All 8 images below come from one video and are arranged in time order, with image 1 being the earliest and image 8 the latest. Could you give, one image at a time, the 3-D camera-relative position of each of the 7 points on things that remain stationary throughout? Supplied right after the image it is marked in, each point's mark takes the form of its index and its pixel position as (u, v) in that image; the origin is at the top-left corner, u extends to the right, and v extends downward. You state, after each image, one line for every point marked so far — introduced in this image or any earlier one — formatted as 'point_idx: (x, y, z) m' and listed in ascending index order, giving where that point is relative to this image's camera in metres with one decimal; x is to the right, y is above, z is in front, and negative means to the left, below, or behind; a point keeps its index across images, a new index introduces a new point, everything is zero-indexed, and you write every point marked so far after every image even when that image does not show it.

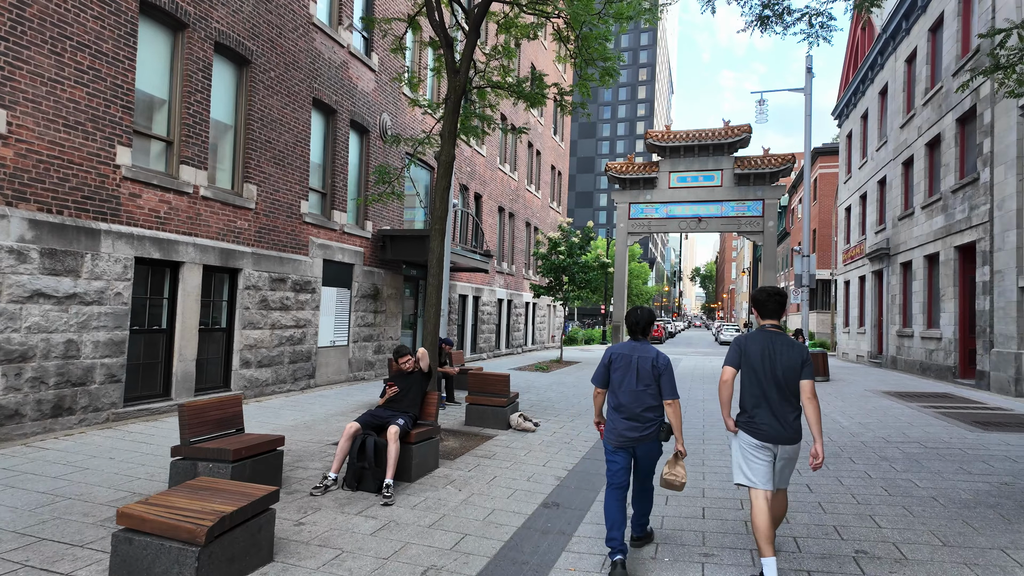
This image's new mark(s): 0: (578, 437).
0: (+1.0, -2.2, +8.6) m
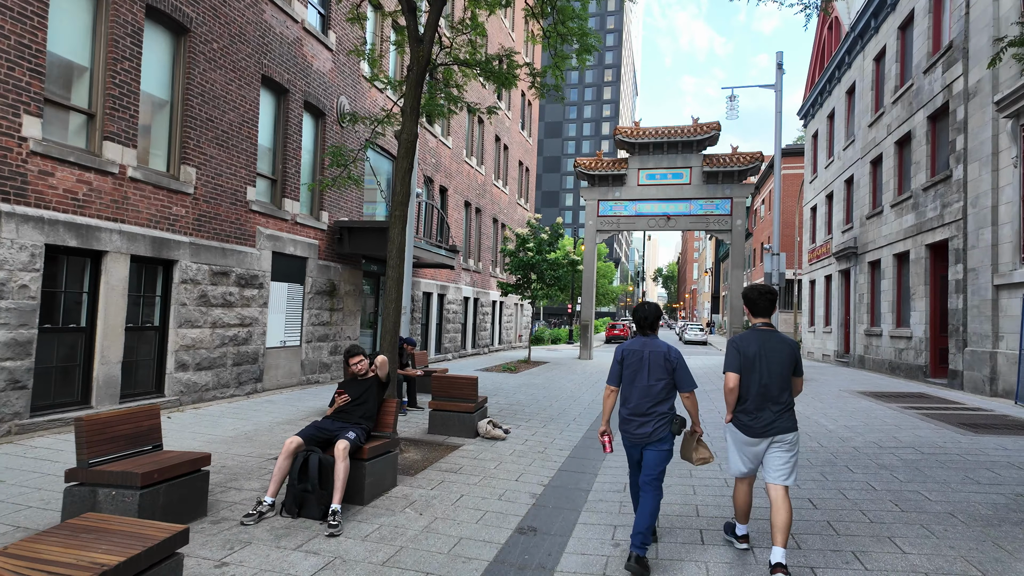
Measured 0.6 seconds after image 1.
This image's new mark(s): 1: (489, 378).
0: (+0.6, -2.1, +7.9) m
1: (-0.6, -2.3, +15.2) m
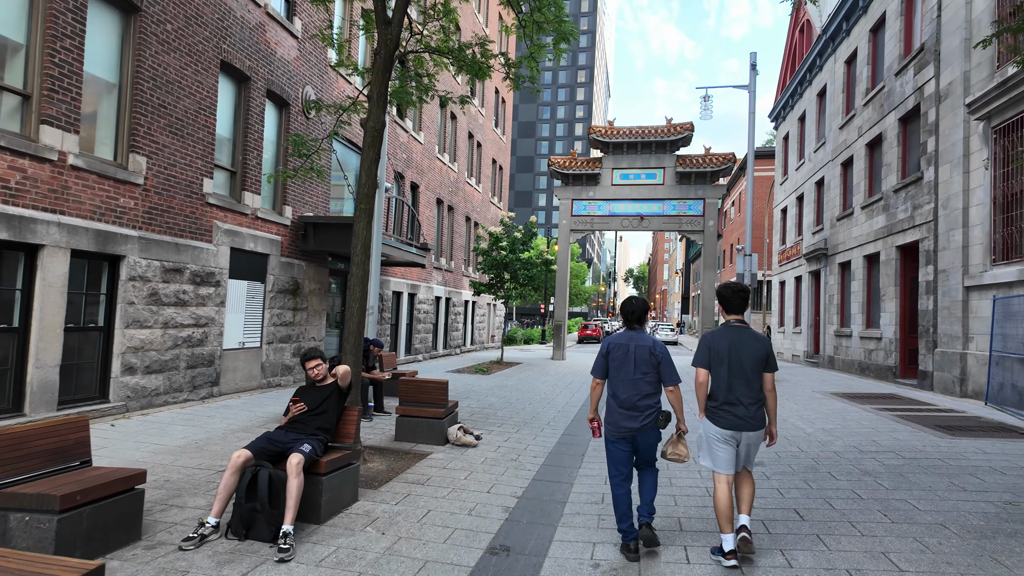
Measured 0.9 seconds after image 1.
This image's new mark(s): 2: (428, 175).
0: (+0.2, -2.1, +7.5) m
1: (-1.3, -2.3, +14.8) m
2: (-2.9, +3.8, +19.7) m
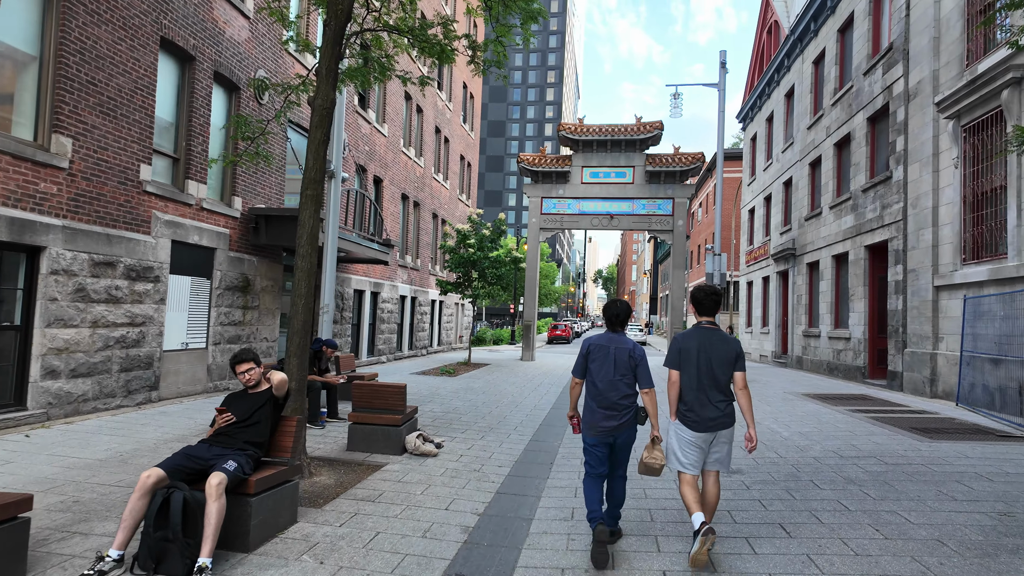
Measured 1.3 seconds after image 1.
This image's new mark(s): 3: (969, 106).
0: (-0.3, -2.0, +7.0) m
1: (-2.1, -2.3, +14.2) m
2: (-3.9, +3.9, +19.0) m
3: (+8.5, +3.4, +10.8) m
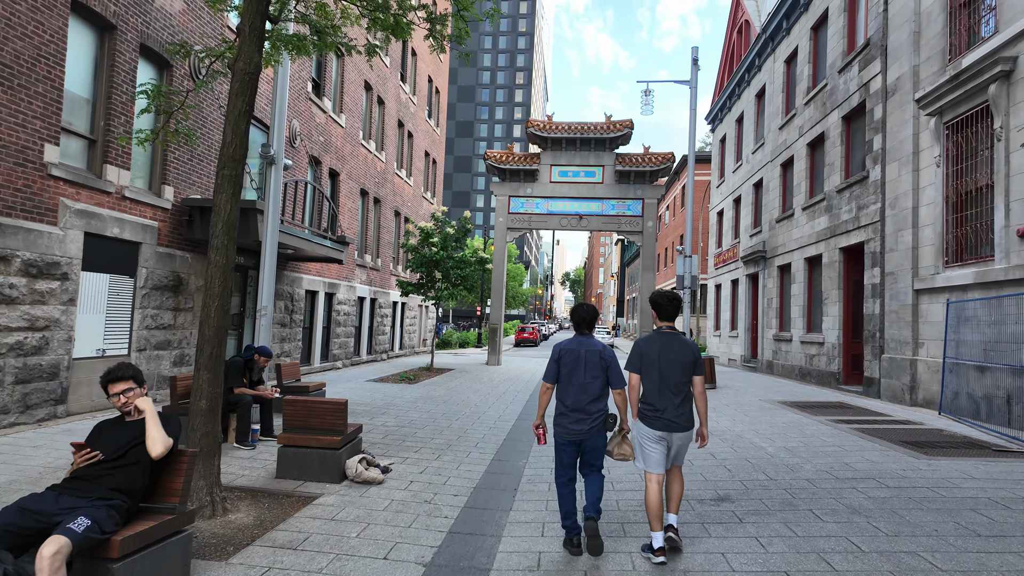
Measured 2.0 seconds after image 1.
0: (-0.7, -2.1, +6.1) m
1: (-3.0, -2.3, +13.2) m
2: (-5.0, +3.8, +17.9) m
3: (+7.8, +3.3, +10.4) m
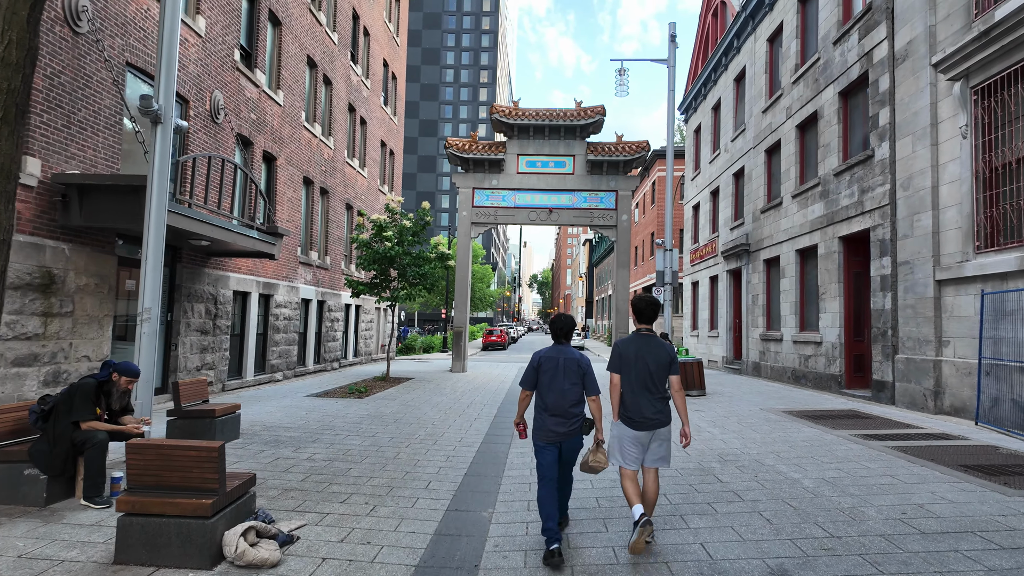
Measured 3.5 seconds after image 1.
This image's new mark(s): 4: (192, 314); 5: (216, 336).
0: (-1.0, -2.0, +4.2) m
1: (-3.6, -2.3, +11.1) m
2: (-6.0, +3.8, +15.8) m
3: (+7.2, +3.5, +9.0) m
4: (-6.3, -0.5, +11.6) m
5: (-6.3, -1.0, +12.4) m
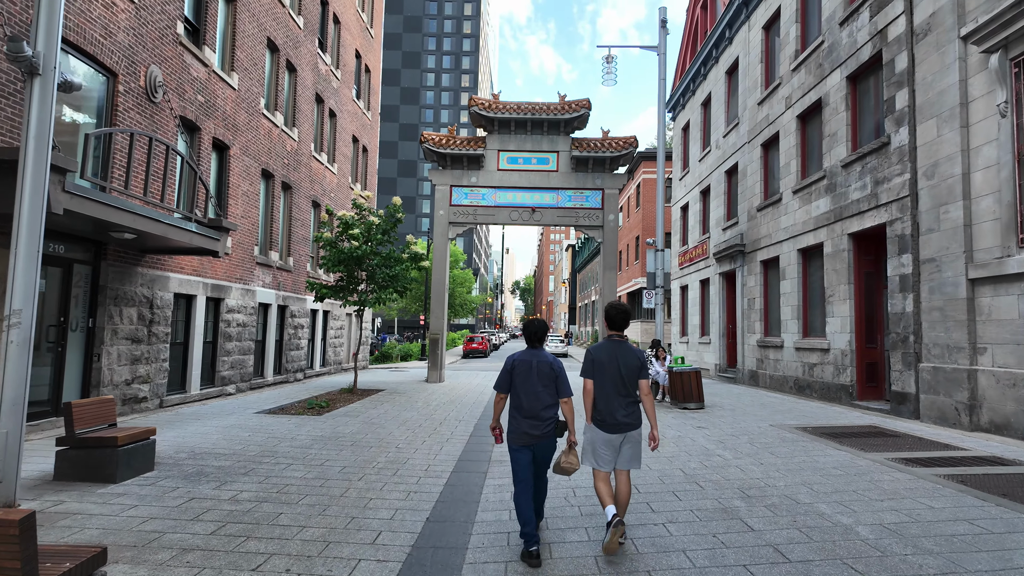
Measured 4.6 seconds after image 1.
0: (-1.1, -1.9, +2.8) m
1: (-4.0, -2.3, +9.6) m
2: (-6.5, +3.8, +14.3) m
3: (+6.9, +3.5, +7.9) m
4: (-6.7, -0.5, +10.1) m
5: (-6.7, -1.0, +10.8) m
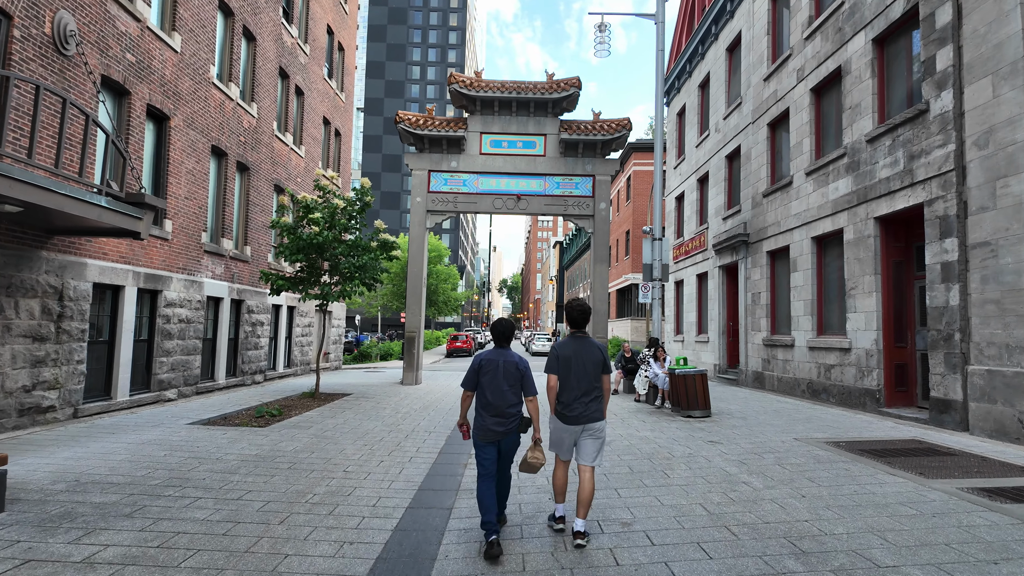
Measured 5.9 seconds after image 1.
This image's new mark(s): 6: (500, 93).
0: (-1.3, -1.7, +1.1) m
1: (-4.3, -2.1, +7.9) m
2: (-6.9, +3.9, +12.5) m
3: (+6.6, +3.6, +6.4) m
4: (-7.0, -0.4, +8.3) m
5: (-7.0, -0.9, +9.1) m
6: (-0.3, +6.3, +18.9) m
